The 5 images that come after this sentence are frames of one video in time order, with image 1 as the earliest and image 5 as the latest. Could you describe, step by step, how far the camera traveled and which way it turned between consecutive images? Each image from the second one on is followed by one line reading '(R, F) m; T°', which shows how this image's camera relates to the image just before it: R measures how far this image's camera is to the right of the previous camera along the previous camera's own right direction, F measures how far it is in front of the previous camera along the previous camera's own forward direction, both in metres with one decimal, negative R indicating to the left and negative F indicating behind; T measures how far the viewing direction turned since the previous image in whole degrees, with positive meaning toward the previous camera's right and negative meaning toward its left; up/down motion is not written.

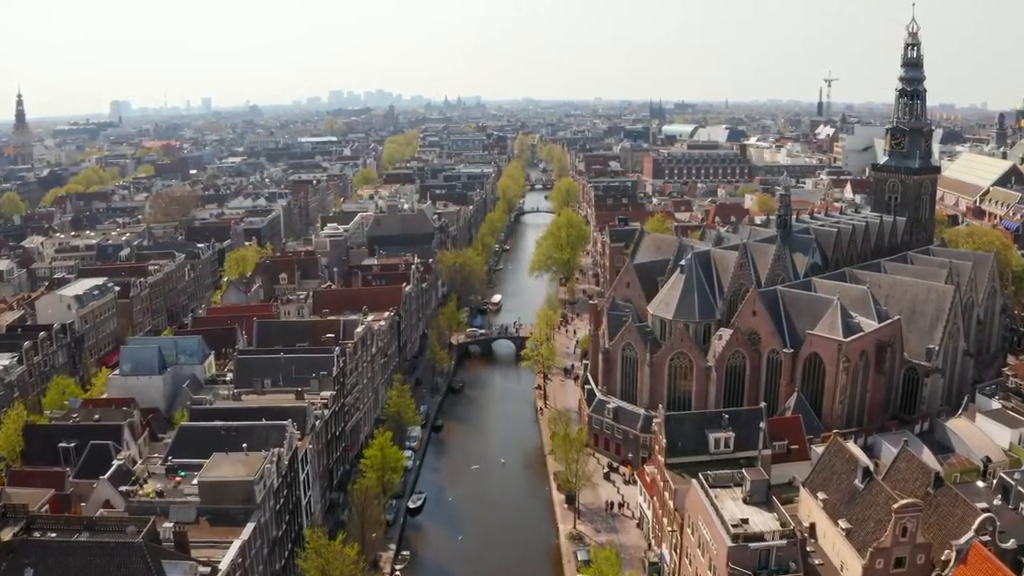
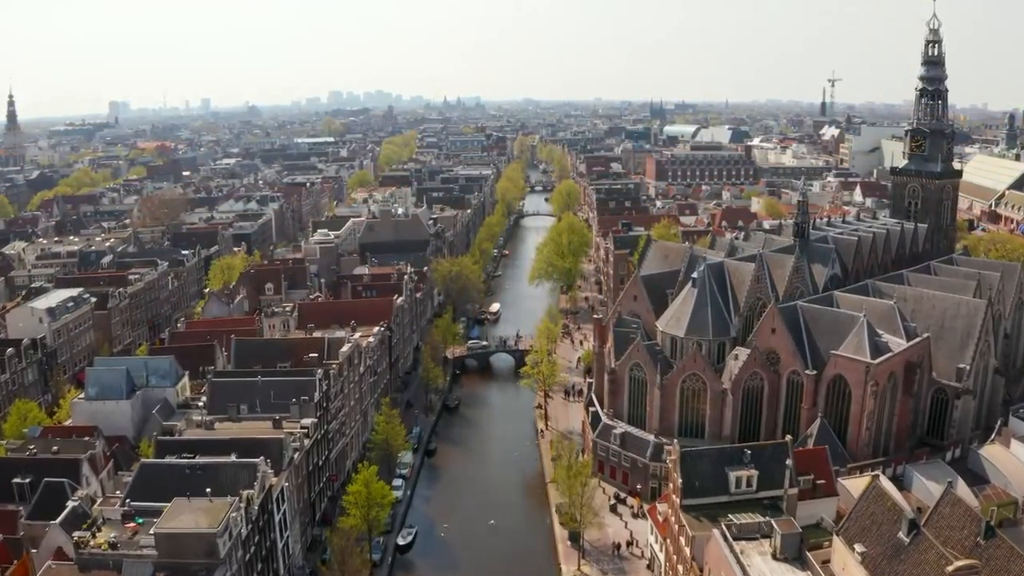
(+0.1, +4.4) m; 0°
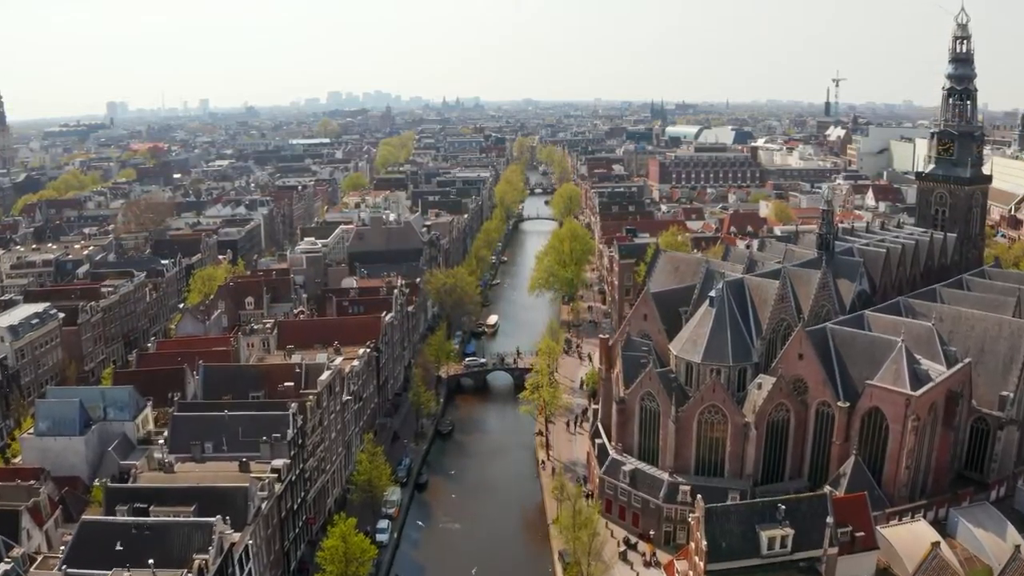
(+0.1, +5.4) m; 0°
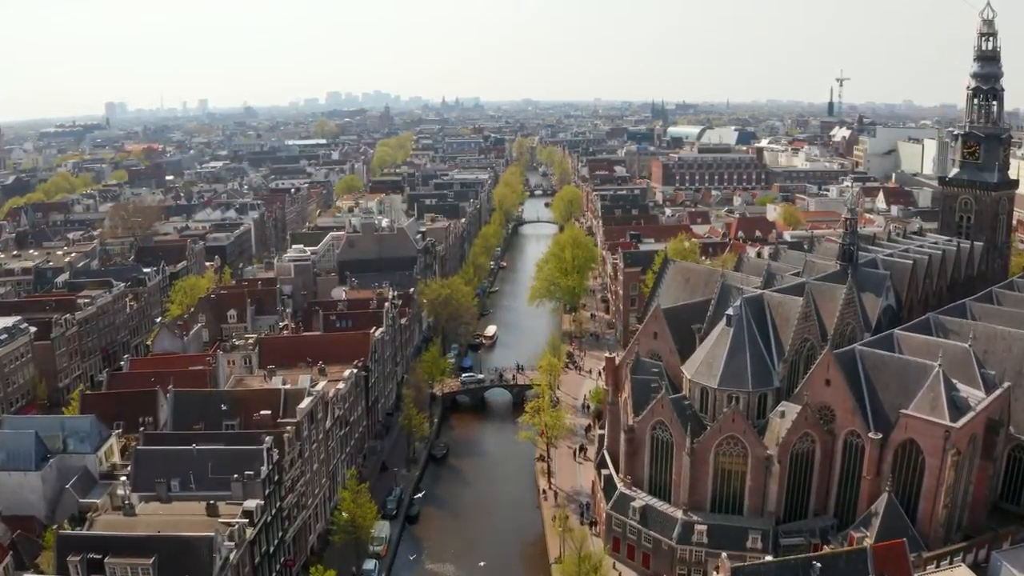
(+0.1, +4.3) m; 0°
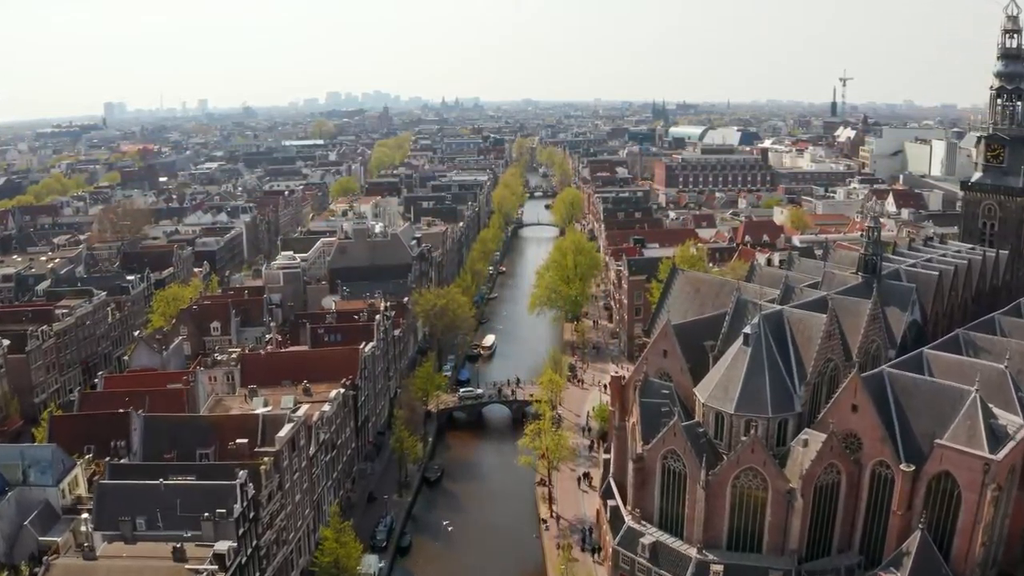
(+0.1, +3.6) m; 0°
